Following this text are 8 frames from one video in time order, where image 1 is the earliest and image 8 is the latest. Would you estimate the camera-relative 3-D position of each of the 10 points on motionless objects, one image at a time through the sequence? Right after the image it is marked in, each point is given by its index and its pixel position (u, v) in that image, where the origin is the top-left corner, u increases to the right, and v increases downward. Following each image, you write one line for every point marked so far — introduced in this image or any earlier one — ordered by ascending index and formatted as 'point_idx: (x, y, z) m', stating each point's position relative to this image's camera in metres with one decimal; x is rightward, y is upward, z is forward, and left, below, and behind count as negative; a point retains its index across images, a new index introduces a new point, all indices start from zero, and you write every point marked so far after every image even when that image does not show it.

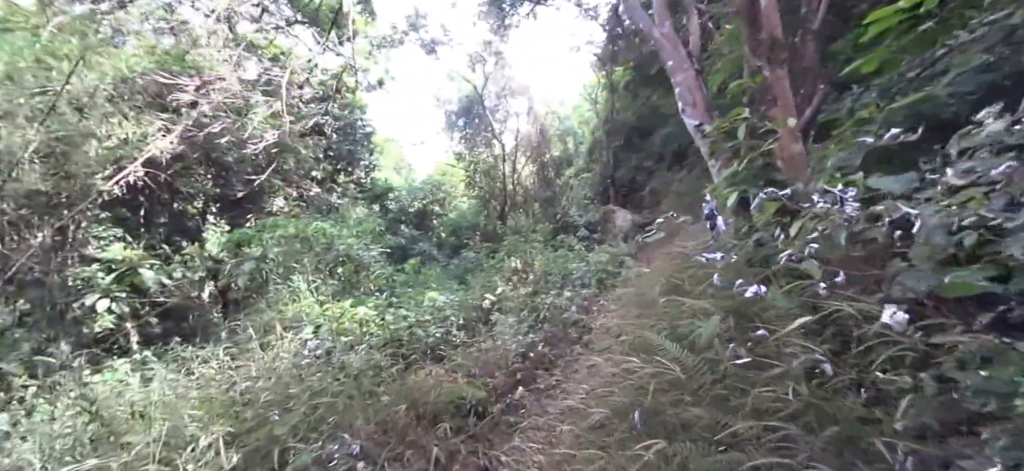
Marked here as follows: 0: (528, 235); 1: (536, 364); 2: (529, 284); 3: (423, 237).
0: (+0.3, 0.0, +10.5) m
1: (+0.2, -1.2, +4.3) m
2: (+0.2, -0.6, +6.1) m
3: (-2.1, 0.0, +11.5) m
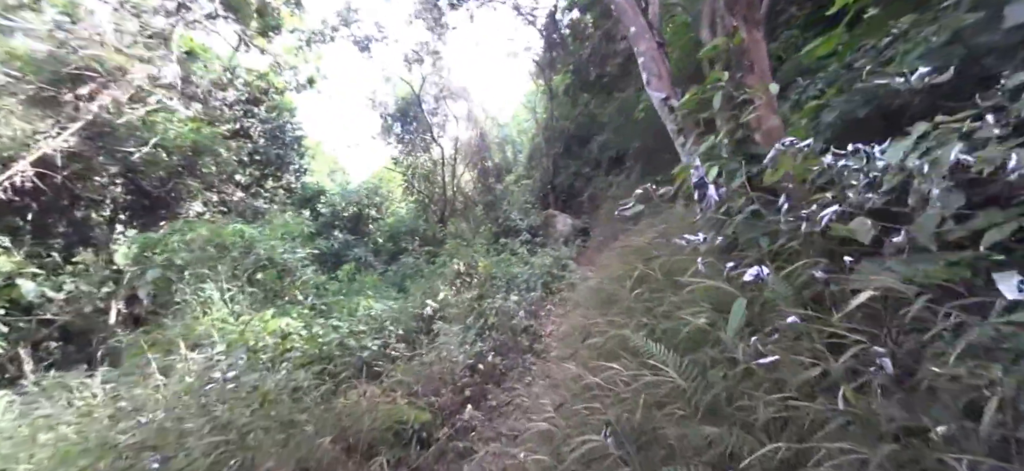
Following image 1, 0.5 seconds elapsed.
0: (-0.9, -0.1, +10.2) m
1: (-0.2, -1.2, +4.0) m
2: (-0.5, -0.7, +5.8) m
3: (-3.5, -0.1, +10.8) m
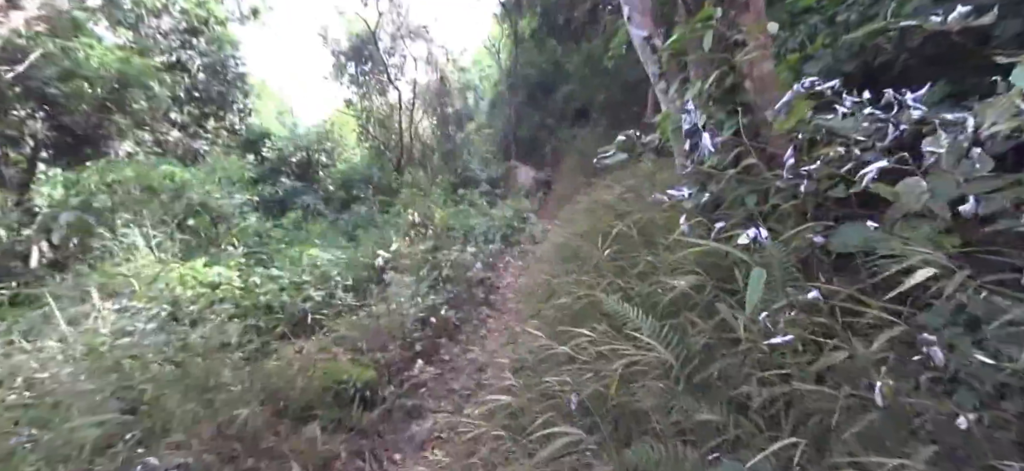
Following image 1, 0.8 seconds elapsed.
0: (-1.8, +0.9, +9.8) m
1: (-0.6, -0.8, +3.8) m
2: (-1.0, -0.1, +5.5) m
3: (-4.4, +1.0, +10.2) m
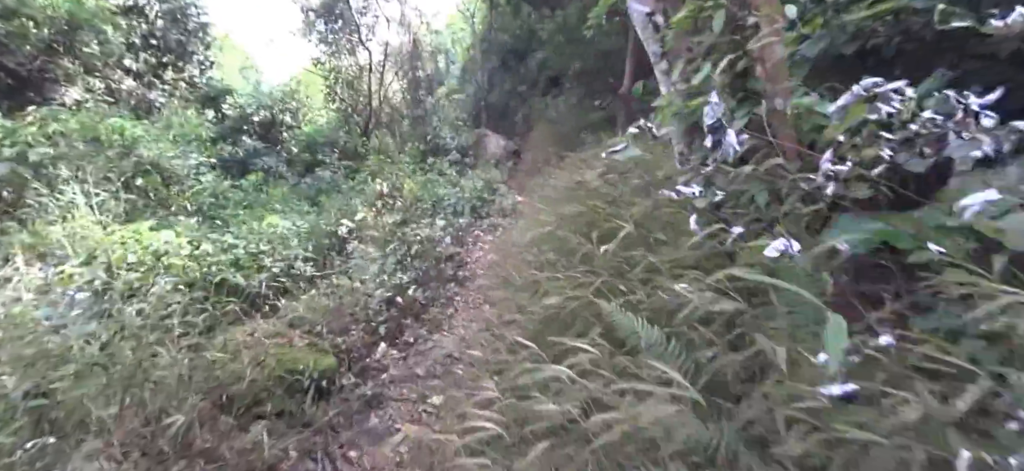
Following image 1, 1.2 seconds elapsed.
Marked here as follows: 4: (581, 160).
0: (-2.3, +1.5, +9.4) m
1: (-0.8, -0.6, +3.6) m
2: (-1.3, +0.3, +5.3) m
3: (-4.9, +1.7, +9.7) m
4: (+0.7, +0.8, +4.9) m
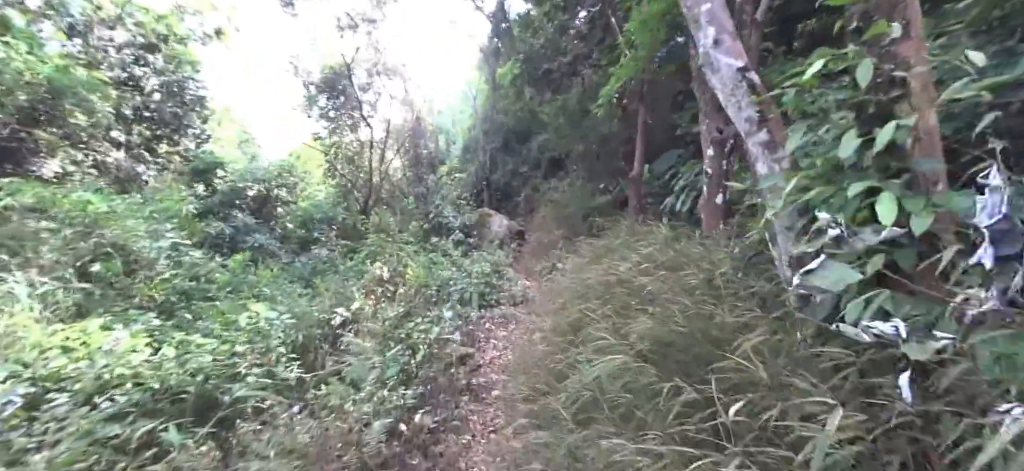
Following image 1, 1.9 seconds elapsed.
0: (-2.2, 0.0, +9.0) m
1: (-0.7, -1.2, +3.0) m
2: (-1.2, -0.6, +4.8) m
3: (-4.9, +0.2, +9.3) m
4: (+0.8, -0.1, +4.5) m
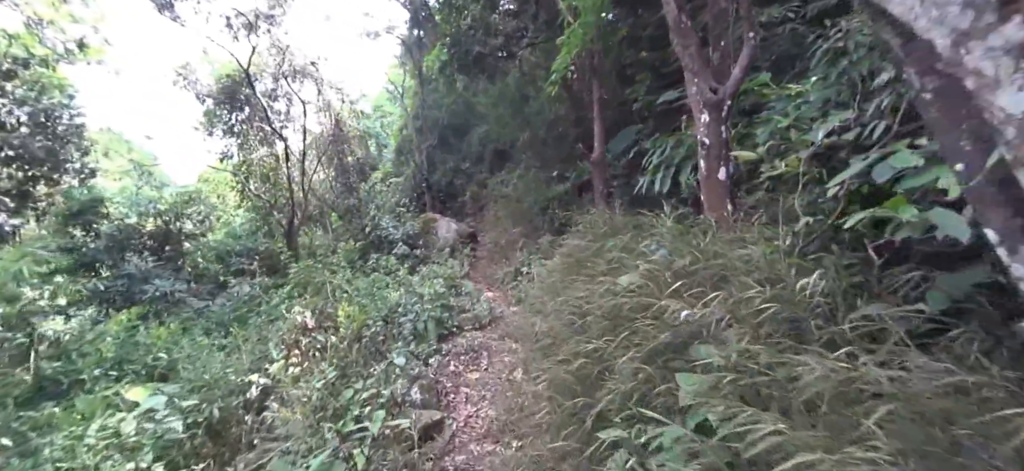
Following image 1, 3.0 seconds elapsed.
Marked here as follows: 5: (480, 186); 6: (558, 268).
0: (-3.0, -0.4, +7.9) m
1: (-0.7, -1.4, +2.1) m
2: (-1.4, -0.9, +3.8) m
3: (-5.7, -0.5, +7.8) m
4: (+0.5, -0.1, +3.7) m
5: (-0.7, +1.1, +10.1) m
6: (+0.4, -0.2, +3.7) m
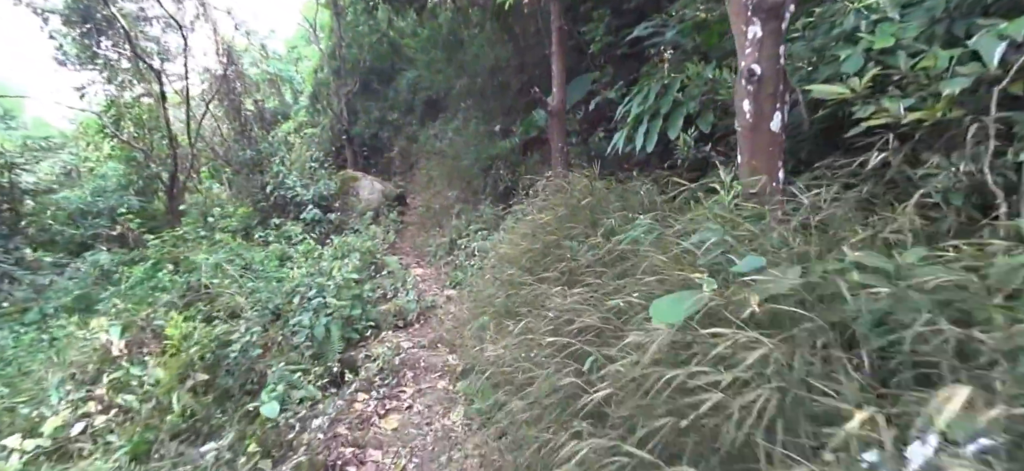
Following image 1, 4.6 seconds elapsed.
0: (-3.9, +0.2, +6.3) m
1: (-0.8, -1.4, +1.0) m
2: (-1.8, -0.7, +2.5) m
3: (-6.6, 0.0, +5.9) m
4: (+0.2, +0.1, +2.6) m
5: (-1.9, +1.7, +8.7) m
6: (0.0, 0.0, +2.7) m
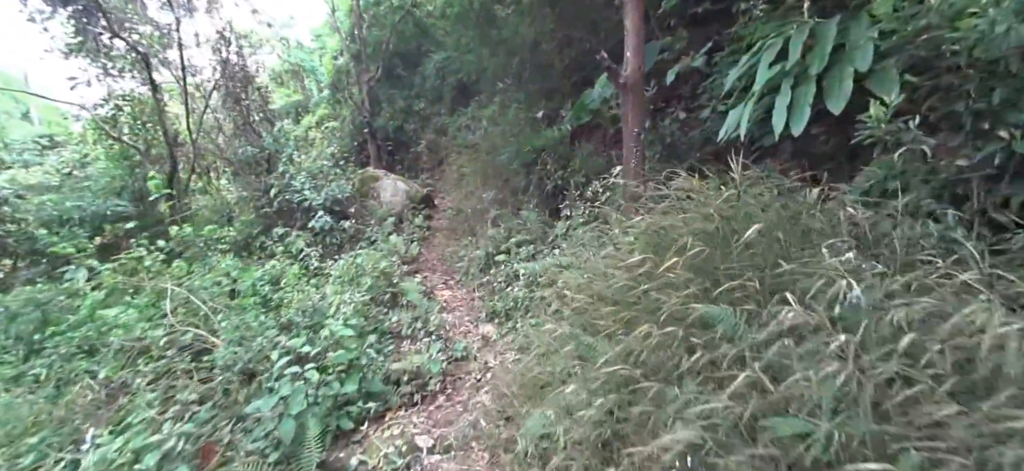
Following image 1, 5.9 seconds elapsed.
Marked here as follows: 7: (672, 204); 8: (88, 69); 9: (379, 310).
0: (-3.4, 0.0, +5.4) m
1: (-0.6, -1.6, -0.1) m
2: (-1.5, -0.9, +1.5) m
3: (-6.0, -0.2, +5.2) m
4: (+0.4, -0.1, +1.4) m
5: (-1.2, +1.6, +7.6) m
6: (+0.3, -0.2, +1.5) m
7: (+0.7, +0.2, +2.0) m
8: (-6.4, +2.4, +6.7) m
9: (-0.9, -0.5, +3.2) m
